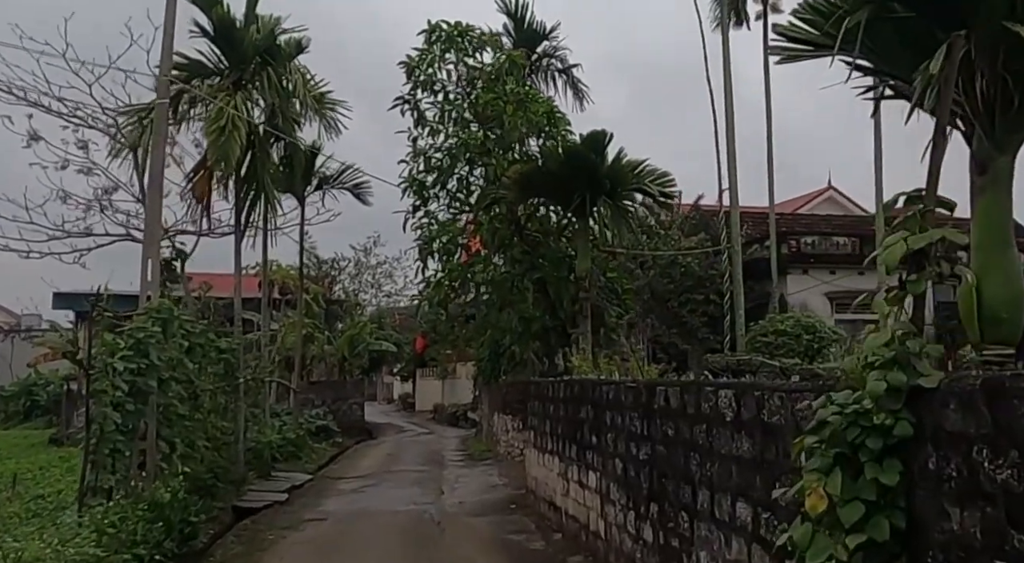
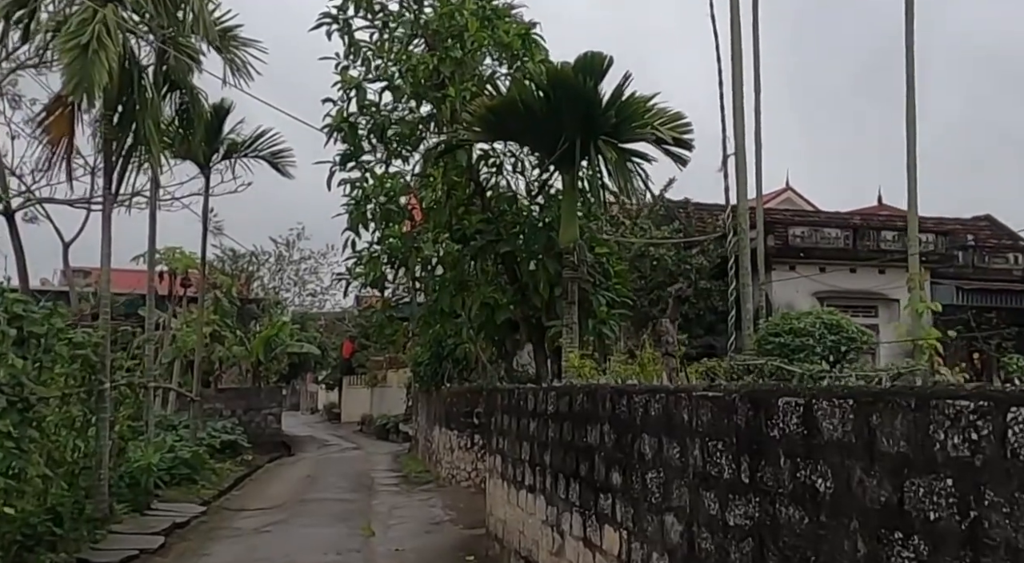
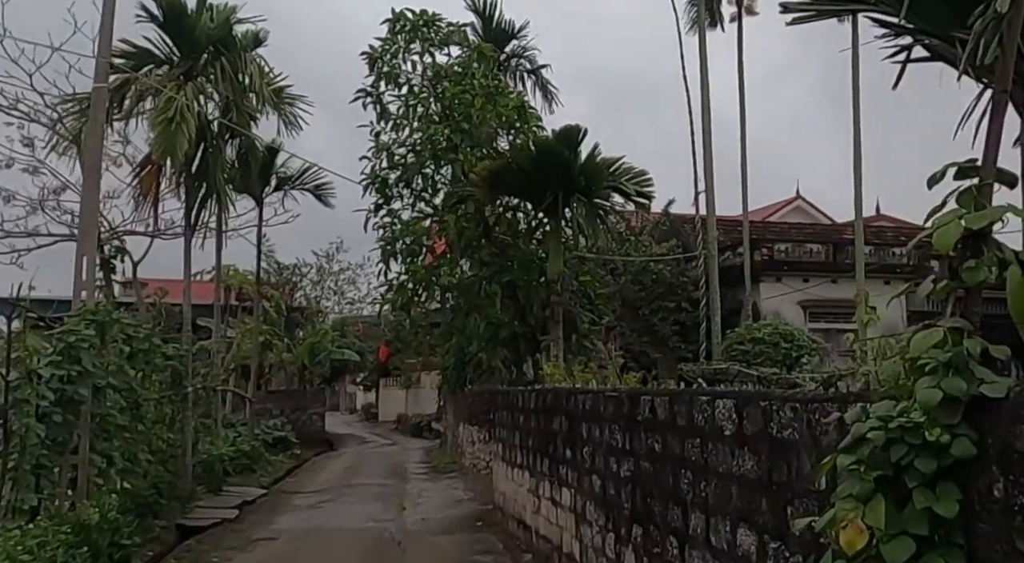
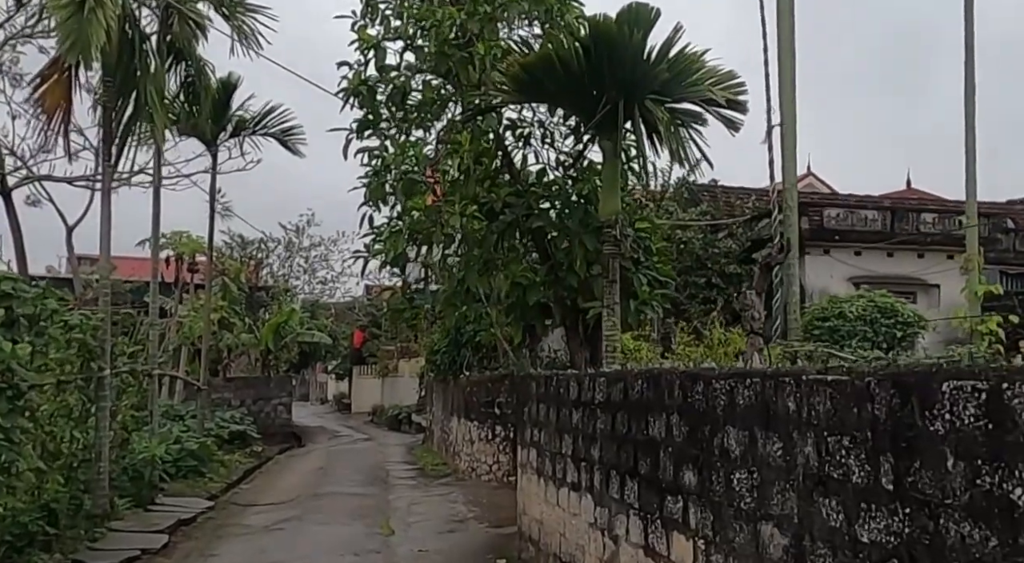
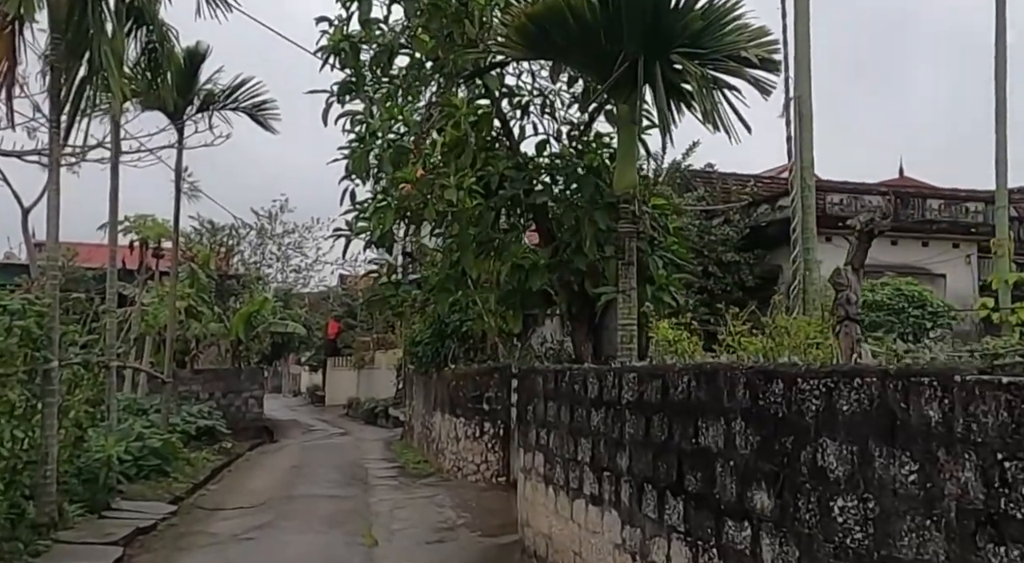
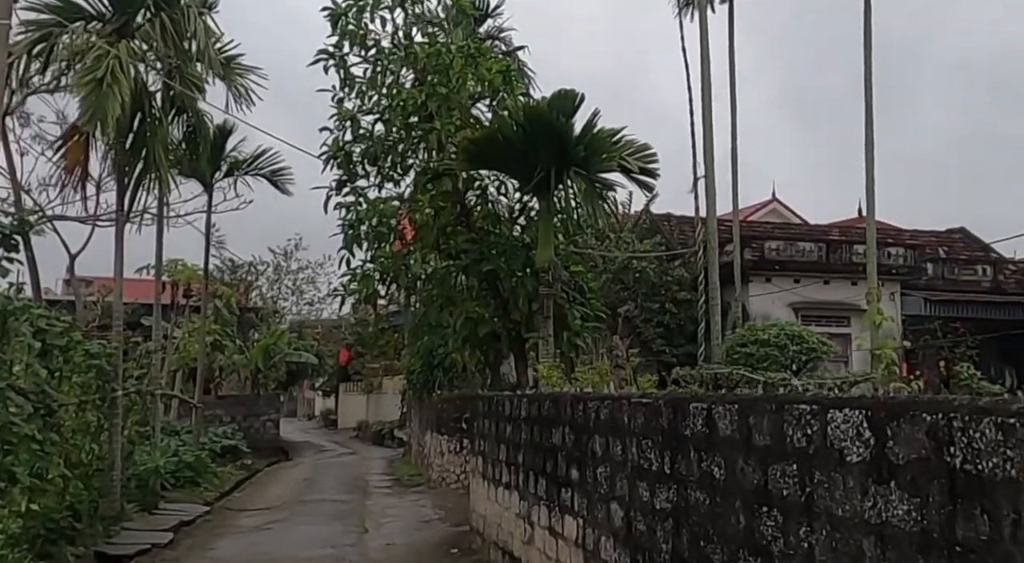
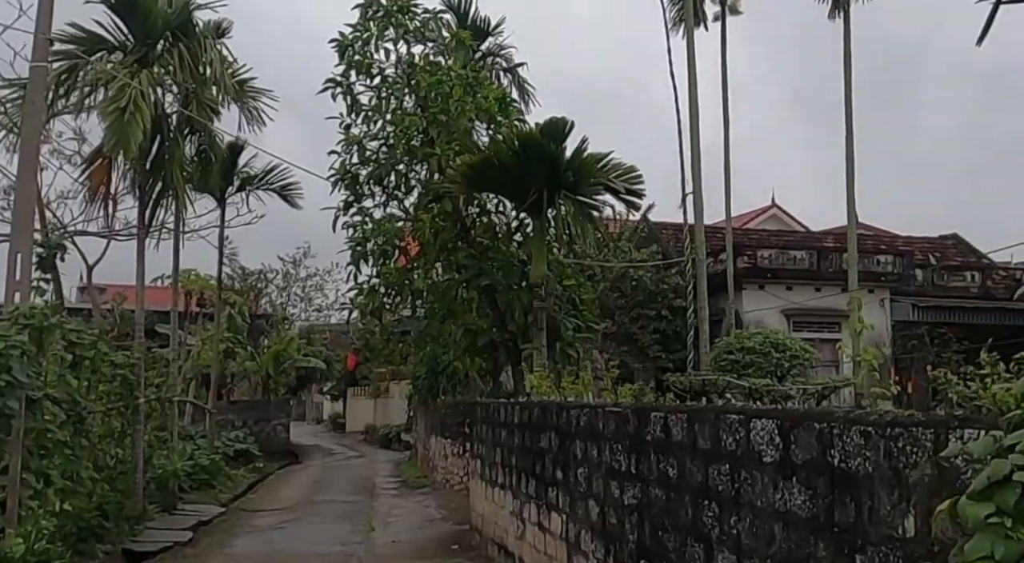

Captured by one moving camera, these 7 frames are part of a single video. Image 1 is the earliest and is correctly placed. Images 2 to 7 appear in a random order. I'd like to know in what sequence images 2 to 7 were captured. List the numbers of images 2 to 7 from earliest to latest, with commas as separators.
3, 7, 6, 2, 4, 5
